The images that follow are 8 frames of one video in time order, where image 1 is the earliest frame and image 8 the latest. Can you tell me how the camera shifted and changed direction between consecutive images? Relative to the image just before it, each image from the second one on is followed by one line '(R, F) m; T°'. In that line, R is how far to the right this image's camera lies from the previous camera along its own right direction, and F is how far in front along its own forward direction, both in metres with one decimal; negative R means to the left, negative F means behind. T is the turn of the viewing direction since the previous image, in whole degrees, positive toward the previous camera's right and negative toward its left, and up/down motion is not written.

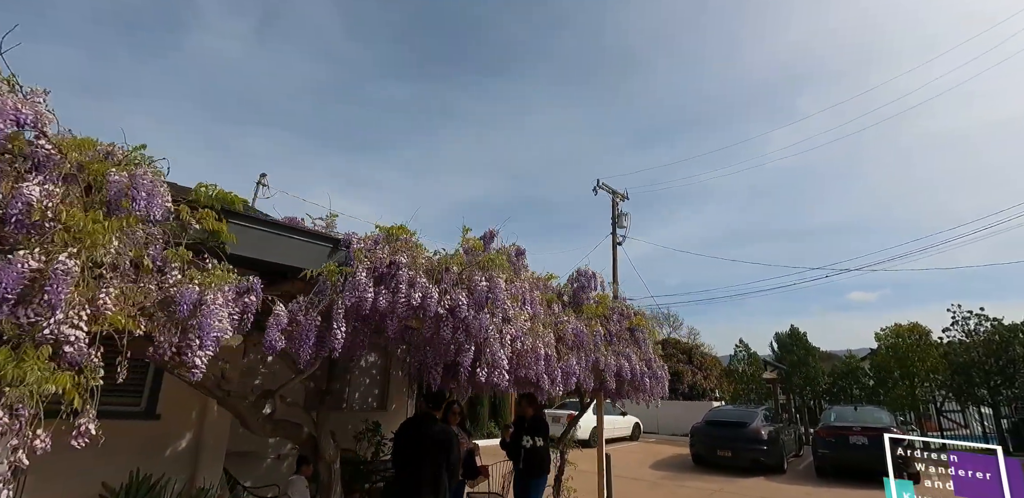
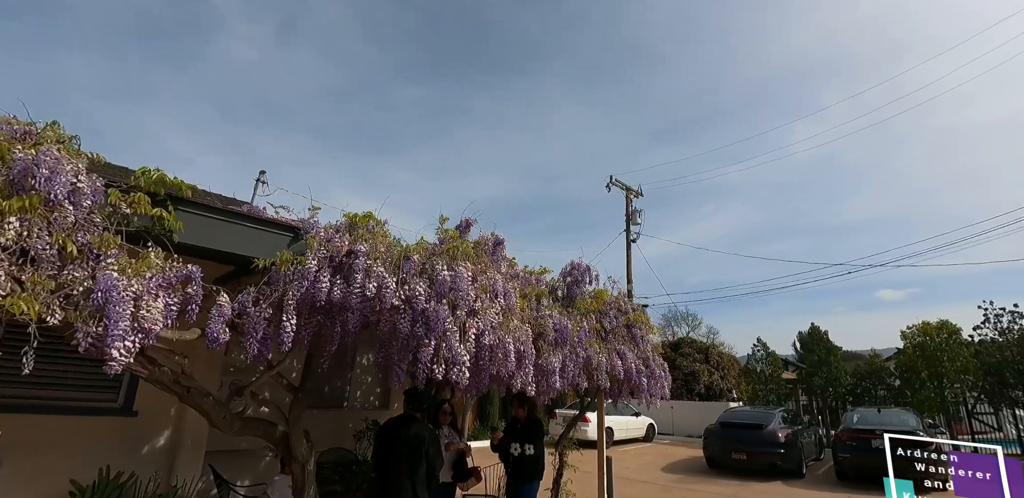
(+0.3, +0.2) m; -3°
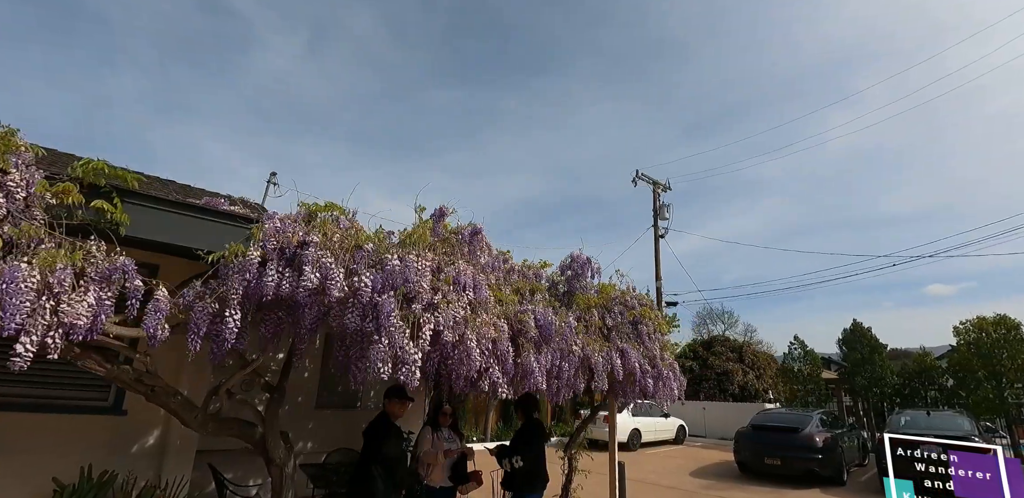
(+0.4, +0.3) m; -4°
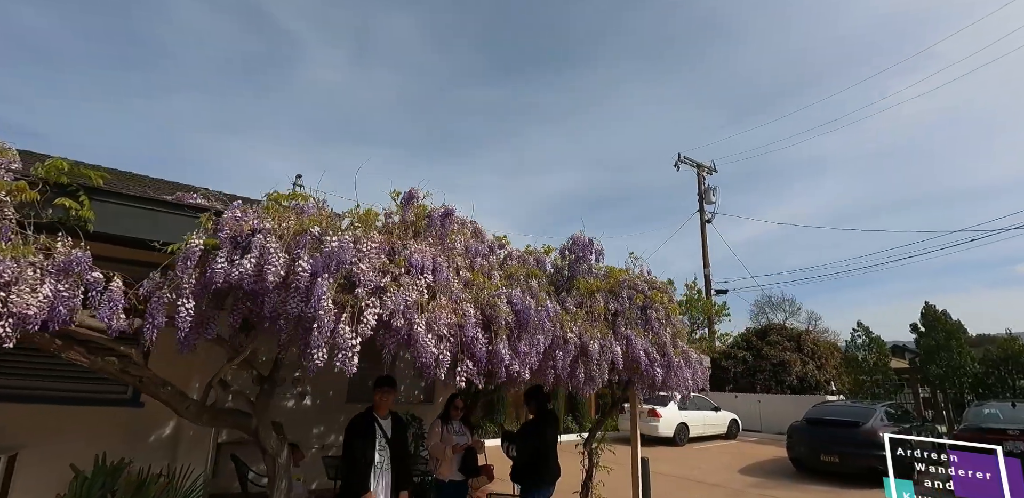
(+0.6, +0.2) m; -7°
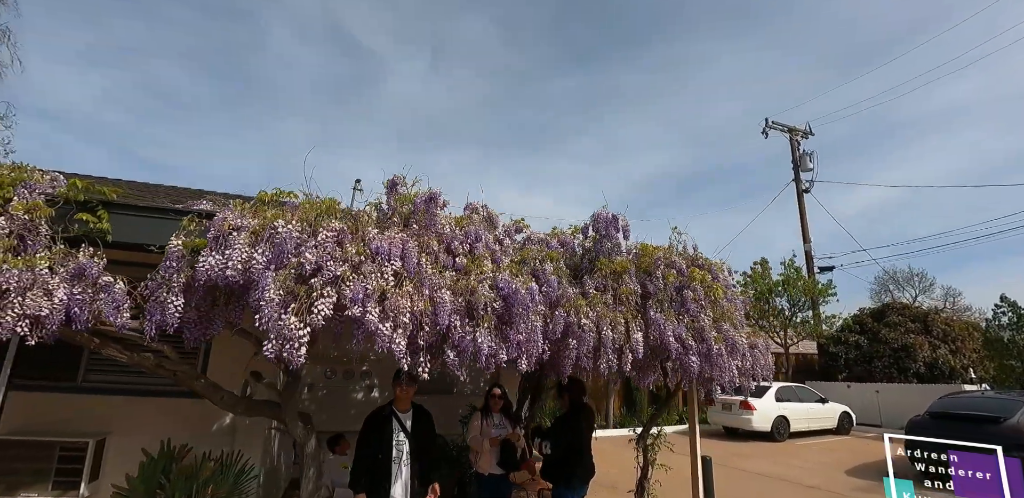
(+0.7, +0.3) m; -12°
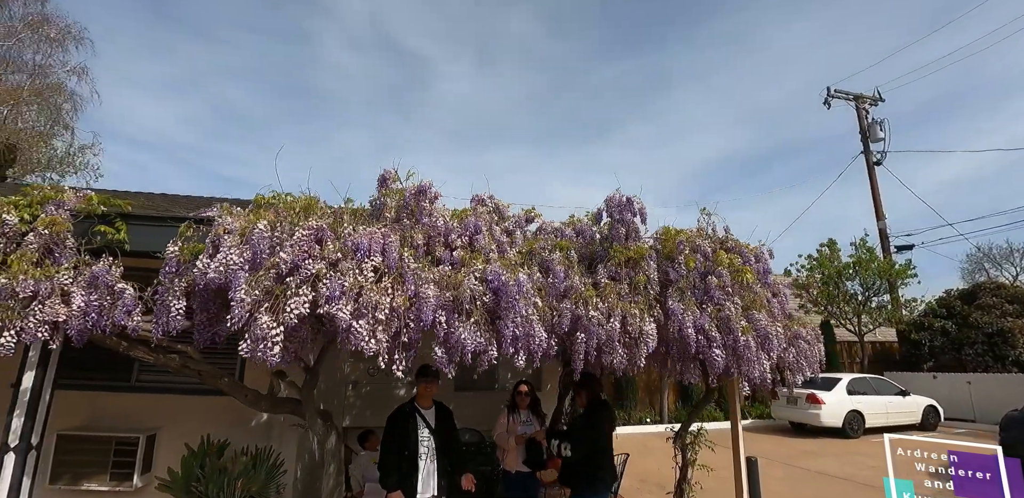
(+0.4, +0.2) m; -7°
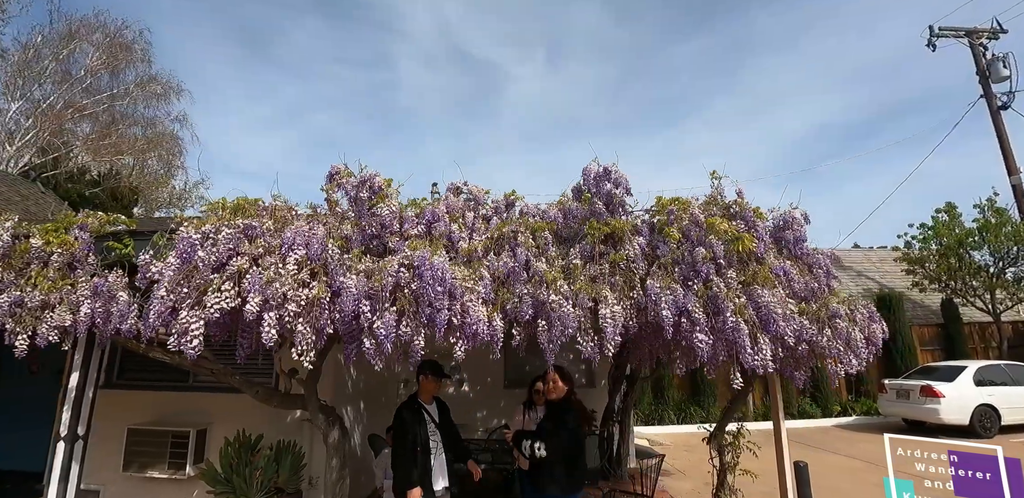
(+0.9, +0.2) m; -12°
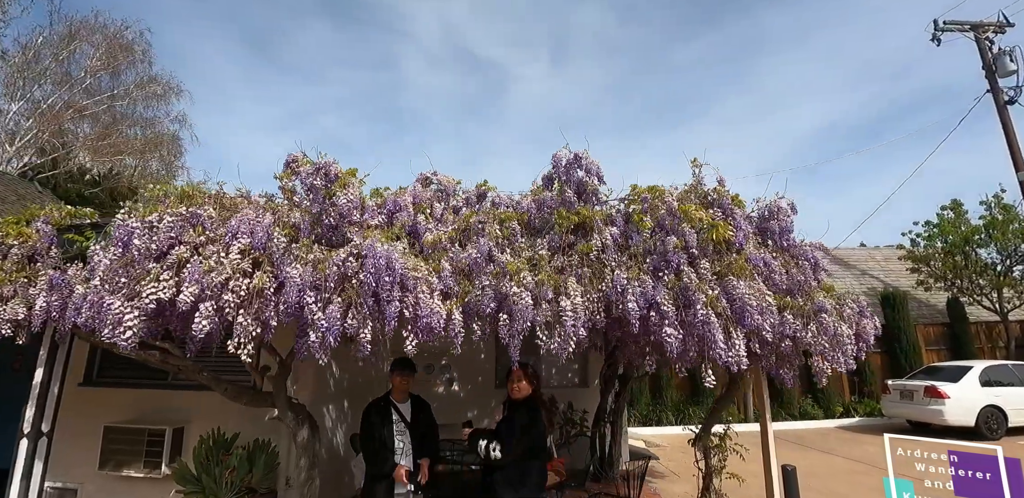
(+0.3, +0.1) m; -1°
